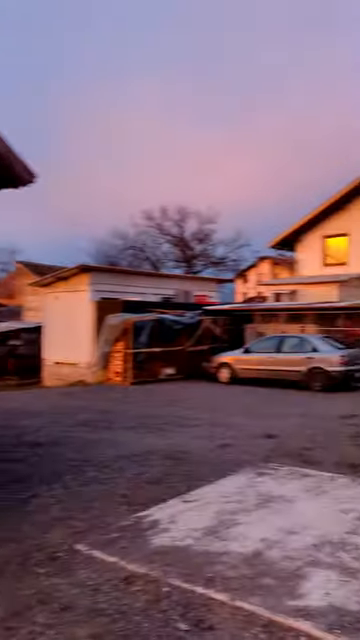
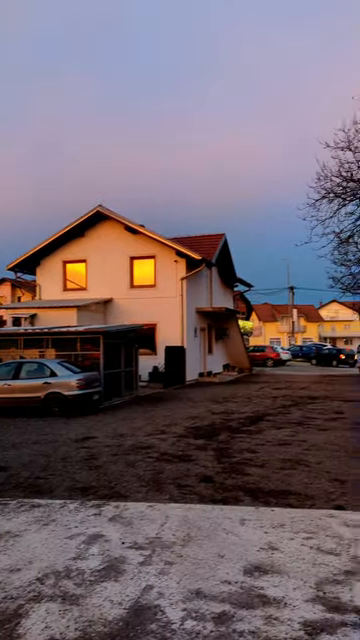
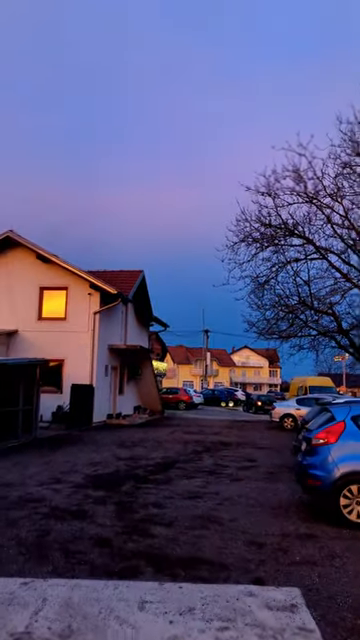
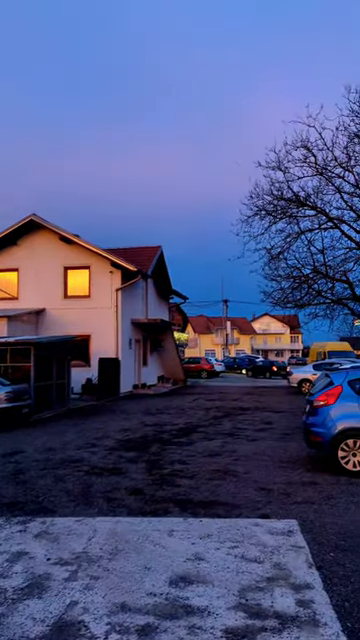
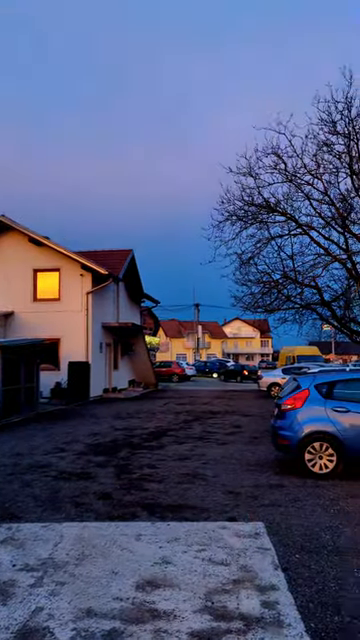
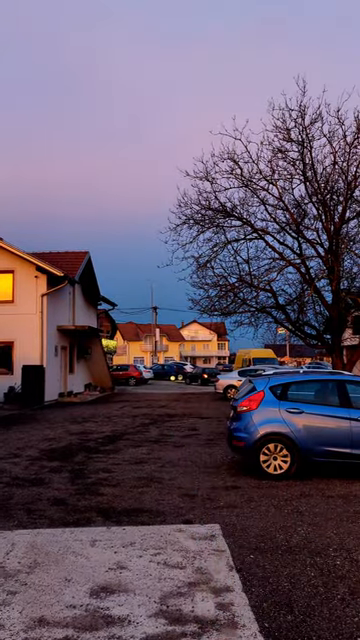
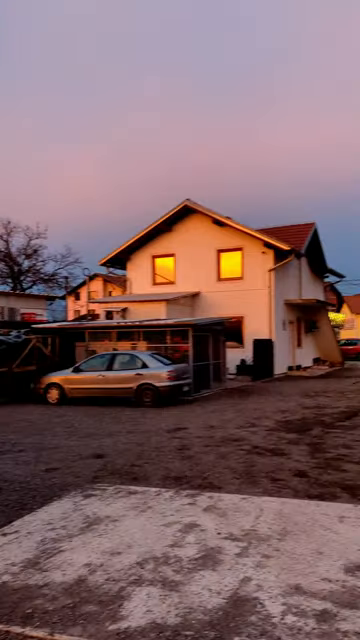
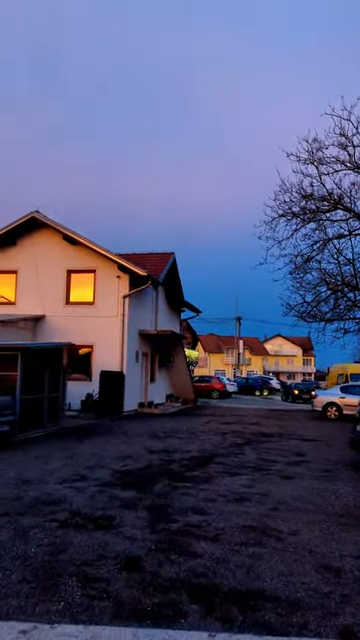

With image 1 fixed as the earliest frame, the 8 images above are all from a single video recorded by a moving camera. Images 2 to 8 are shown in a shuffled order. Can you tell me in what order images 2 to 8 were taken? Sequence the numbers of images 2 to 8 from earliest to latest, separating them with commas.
7, 2, 4, 5, 6, 3, 8
